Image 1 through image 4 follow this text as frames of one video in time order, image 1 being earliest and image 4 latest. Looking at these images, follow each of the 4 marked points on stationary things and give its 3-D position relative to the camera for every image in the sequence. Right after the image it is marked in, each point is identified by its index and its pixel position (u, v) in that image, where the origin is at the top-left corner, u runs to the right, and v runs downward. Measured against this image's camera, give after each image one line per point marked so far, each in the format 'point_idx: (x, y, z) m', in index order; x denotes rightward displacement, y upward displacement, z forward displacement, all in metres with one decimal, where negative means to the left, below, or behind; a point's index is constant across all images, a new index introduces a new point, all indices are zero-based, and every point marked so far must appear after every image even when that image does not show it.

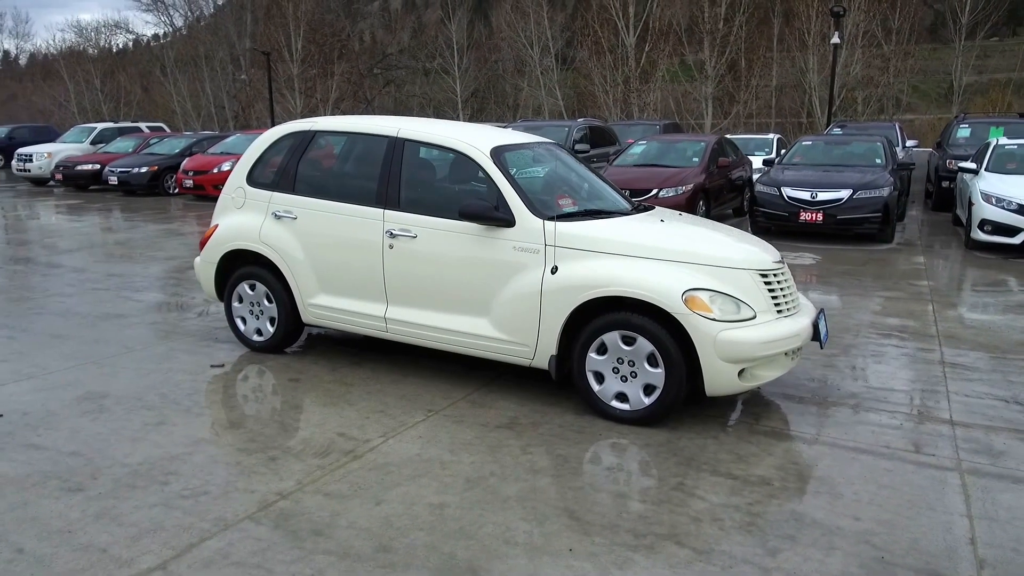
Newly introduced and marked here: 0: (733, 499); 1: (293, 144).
0: (+1.1, -1.0, +3.7) m
1: (-1.7, +1.1, +5.8) m
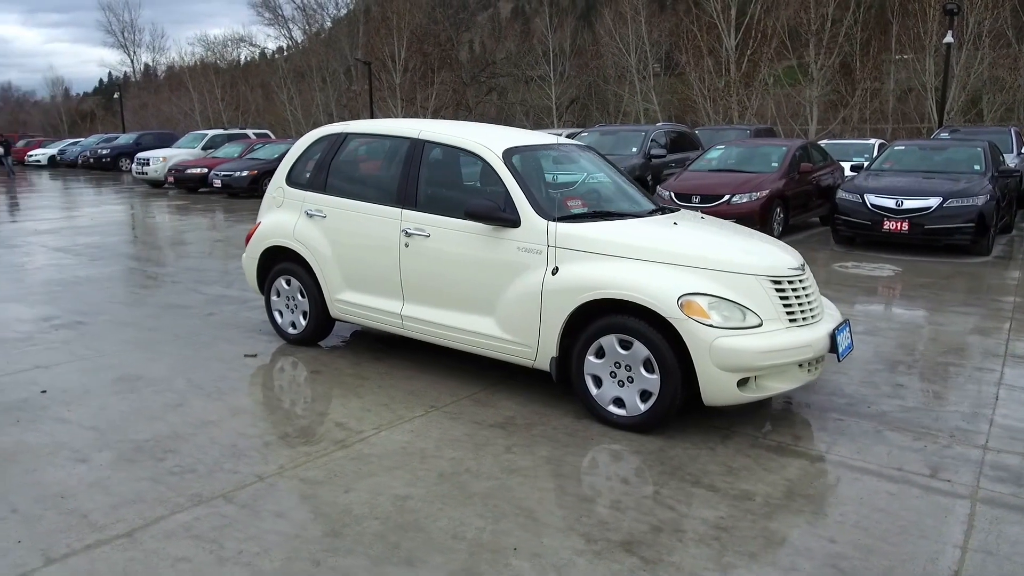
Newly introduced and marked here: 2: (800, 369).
0: (+0.9, -1.1, +3.5) m
1: (-1.5, +1.1, +6.0) m
2: (+1.8, -0.5, +4.5) m
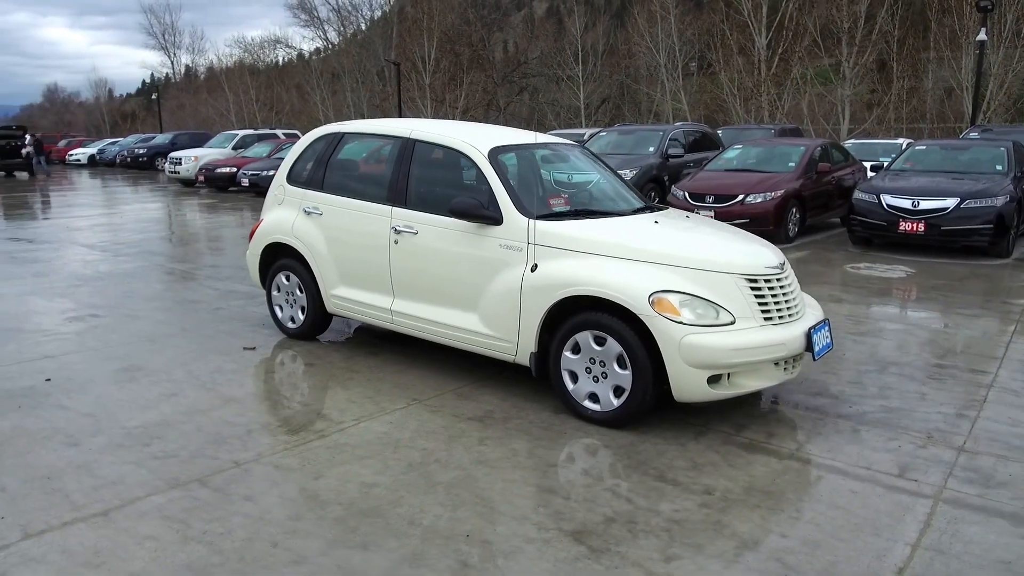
0: (+0.7, -1.0, +3.6) m
1: (-1.6, +1.2, +6.2) m
2: (+1.6, -0.5, +4.5) m
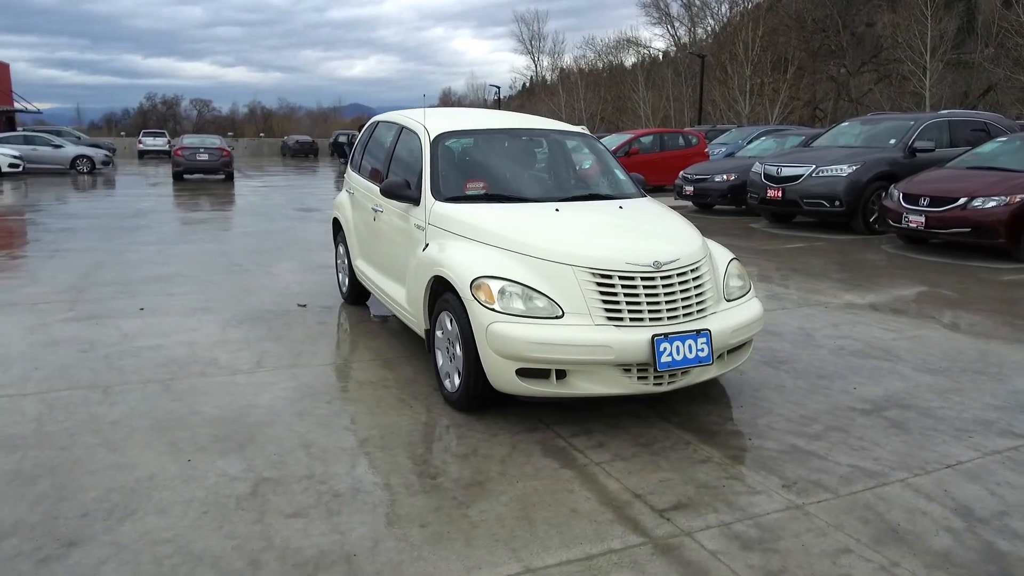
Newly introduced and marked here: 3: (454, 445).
0: (-0.7, -0.9, +3.7) m
1: (-1.3, +1.5, +7.0) m
2: (+0.6, -0.5, +4.1) m
3: (-0.3, -0.9, +4.1) m
